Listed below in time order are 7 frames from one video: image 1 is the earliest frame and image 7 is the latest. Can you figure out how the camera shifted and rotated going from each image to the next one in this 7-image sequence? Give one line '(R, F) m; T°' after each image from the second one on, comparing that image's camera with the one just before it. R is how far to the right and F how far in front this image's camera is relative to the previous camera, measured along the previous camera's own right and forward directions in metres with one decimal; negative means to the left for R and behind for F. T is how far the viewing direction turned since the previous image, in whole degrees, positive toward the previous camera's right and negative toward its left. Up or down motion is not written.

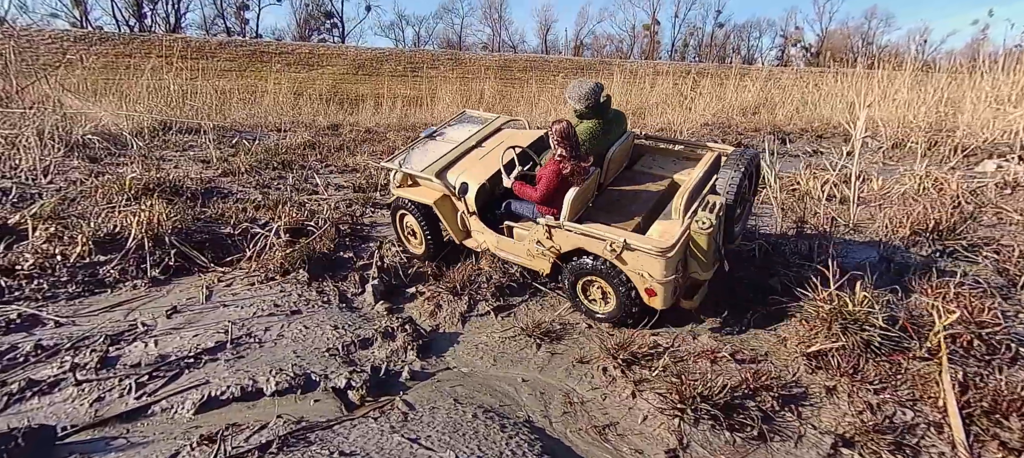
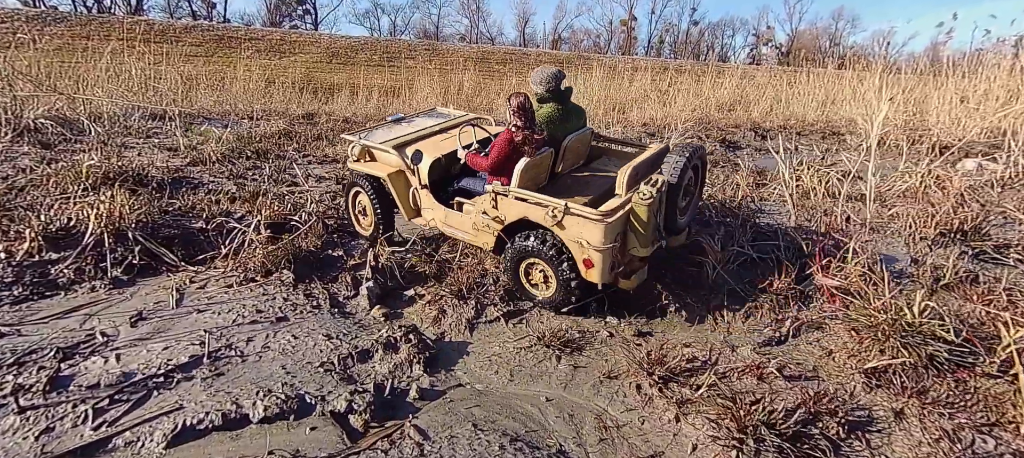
(-0.2, +0.3) m; +3°
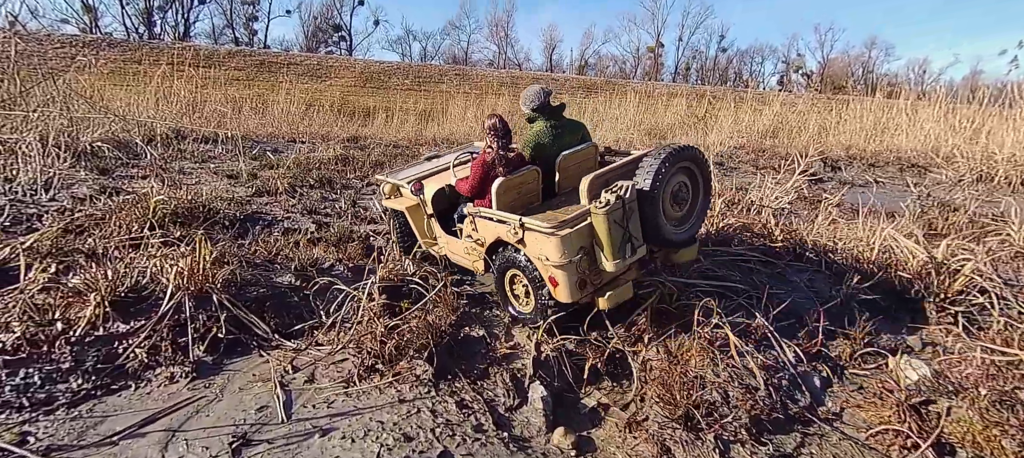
(-0.9, +0.8) m; -3°
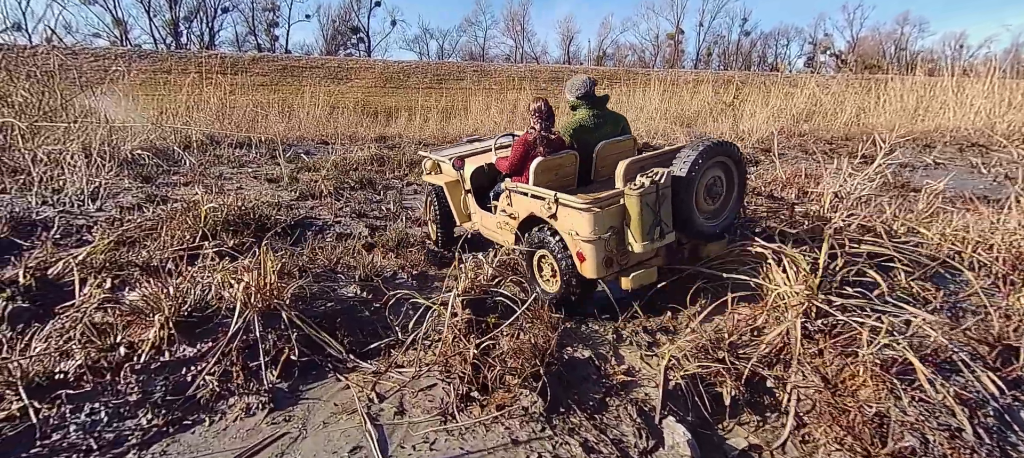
(-0.4, +0.3) m; -3°
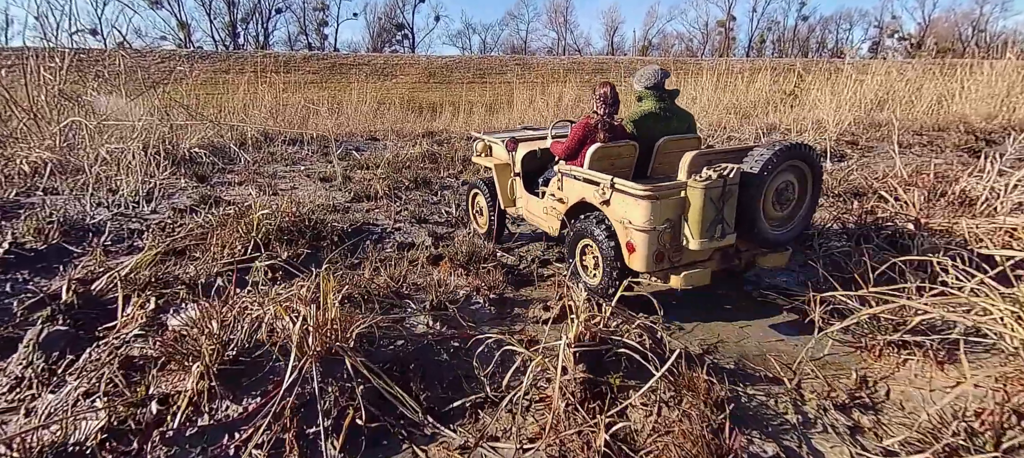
(-0.3, +0.7) m; -5°
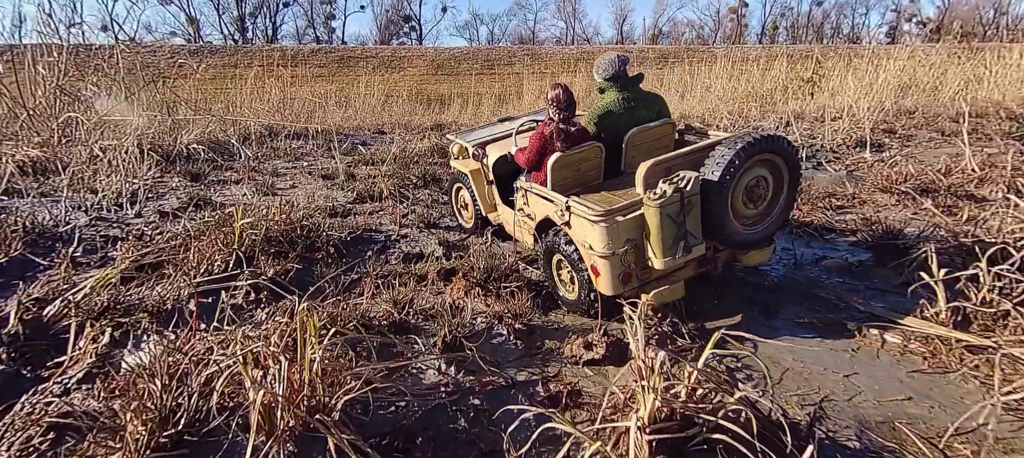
(-0.1, +0.6) m; -1°
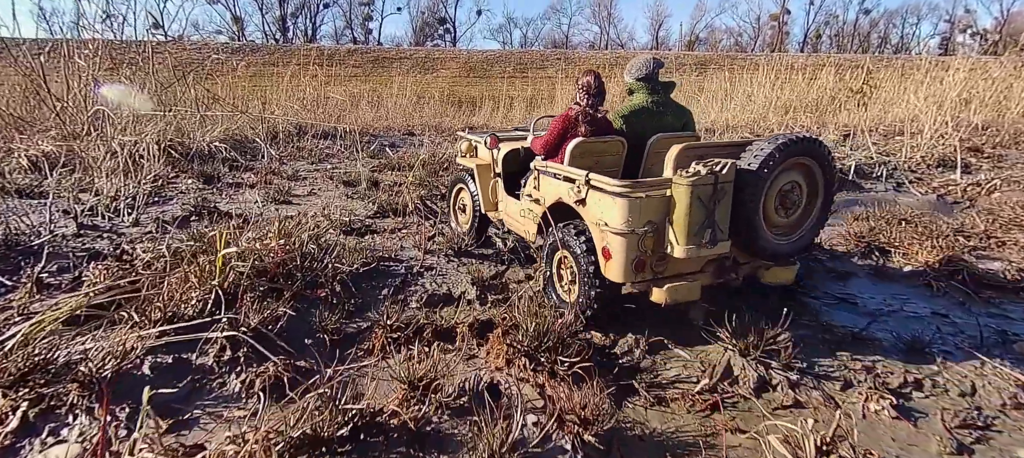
(-0.2, +0.9) m; -3°
